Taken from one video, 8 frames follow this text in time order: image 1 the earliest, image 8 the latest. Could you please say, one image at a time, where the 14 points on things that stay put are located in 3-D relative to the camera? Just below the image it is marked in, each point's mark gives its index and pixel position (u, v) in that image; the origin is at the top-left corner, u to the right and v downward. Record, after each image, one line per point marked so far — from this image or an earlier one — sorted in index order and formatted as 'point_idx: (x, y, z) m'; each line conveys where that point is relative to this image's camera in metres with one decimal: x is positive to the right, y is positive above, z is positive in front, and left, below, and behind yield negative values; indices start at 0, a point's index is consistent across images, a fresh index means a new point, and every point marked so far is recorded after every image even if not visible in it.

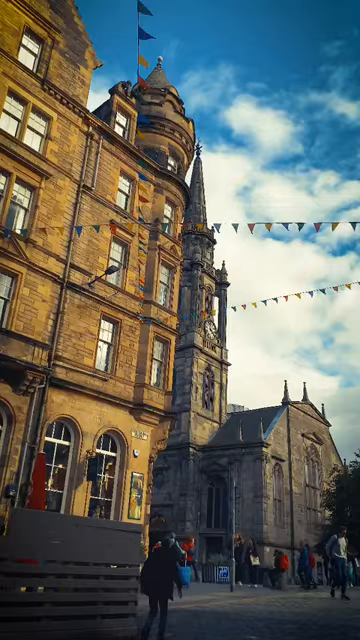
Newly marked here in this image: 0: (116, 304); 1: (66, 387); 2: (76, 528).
0: (-2.5, +0.6, +19.3) m
1: (-3.9, -2.3, +16.9) m
2: (-1.6, -3.6, +8.5) m
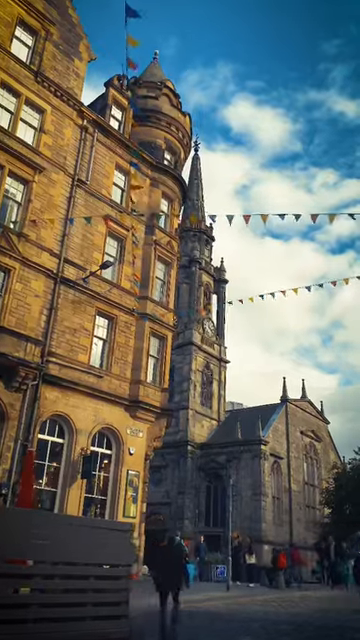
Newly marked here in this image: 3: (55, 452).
0: (-2.7, +0.8, +19.1) m
1: (-4.1, -2.2, +16.6) m
2: (-1.8, -3.5, +8.3) m
3: (-4.2, -4.4, +16.3) m
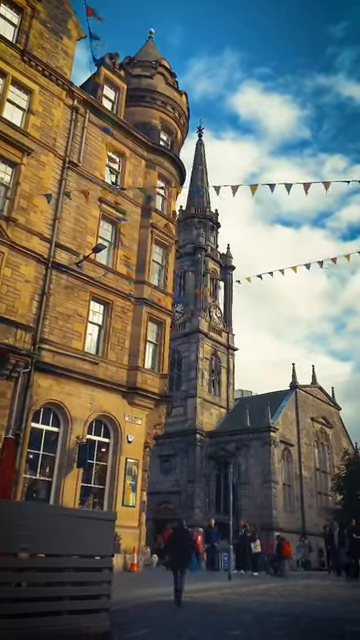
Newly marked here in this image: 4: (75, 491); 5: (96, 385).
0: (-2.8, +1.3, +18.5) m
1: (-4.2, -1.7, +16.2) m
2: (-2.0, -3.1, +7.8) m
3: (-4.2, -3.9, +15.9) m
4: (-3.4, -5.5, +15.8) m
5: (-3.0, -2.3, +17.3) m
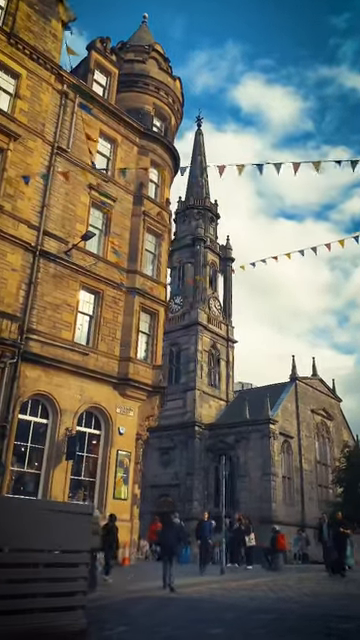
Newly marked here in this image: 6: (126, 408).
0: (-3.1, +1.7, +18.1) m
1: (-4.4, -1.4, +15.8) m
2: (-2.4, -2.9, +7.4) m
3: (-4.5, -3.6, +15.5) m
4: (-3.6, -5.2, +15.5) m
5: (-3.3, -2.0, +17.0) m
6: (-2.0, -3.2, +18.0) m
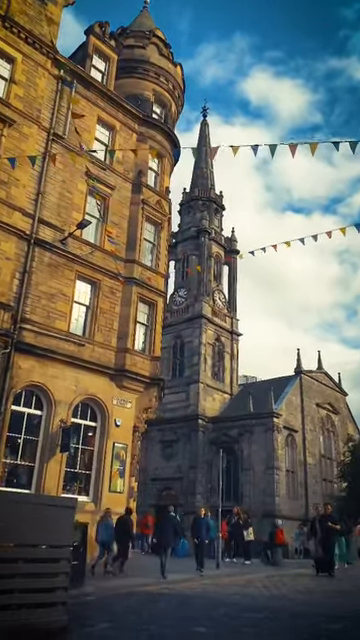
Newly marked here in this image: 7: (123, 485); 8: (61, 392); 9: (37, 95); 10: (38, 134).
0: (-3.2, +2.1, +17.8) m
1: (-4.6, -1.0, +15.5) m
2: (-2.6, -2.7, +7.1) m
3: (-4.6, -3.3, +15.3) m
4: (-3.8, -4.8, +15.2) m
5: (-3.4, -1.6, +16.7) m
6: (-2.1, -2.9, +17.7) m
7: (-2.0, -5.7, +16.9) m
8: (-3.9, -2.3, +15.9) m
9: (-5.2, +8.2, +18.0) m
10: (-5.1, +6.7, +17.6) m
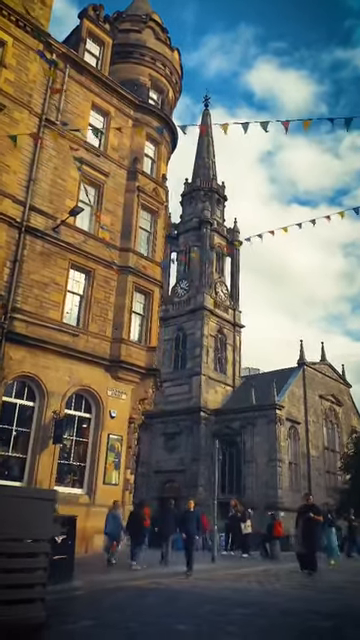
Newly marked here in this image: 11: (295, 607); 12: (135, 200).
0: (-3.3, +2.4, +17.4) m
1: (-4.7, -0.7, +15.2) m
2: (-2.8, -2.5, +6.8) m
3: (-4.8, -2.9, +15.0) m
4: (-3.9, -4.5, +15.0) m
5: (-3.5, -1.3, +16.3) m
6: (-2.2, -2.5, +17.4) m
7: (-2.1, -5.3, +16.6) m
8: (-4.0, -2.0, +15.6) m
9: (-5.4, +8.6, +17.5) m
10: (-5.3, +7.0, +17.1) m
11: (+1.8, -4.5, +7.7) m
12: (-1.8, +4.8, +19.6) m
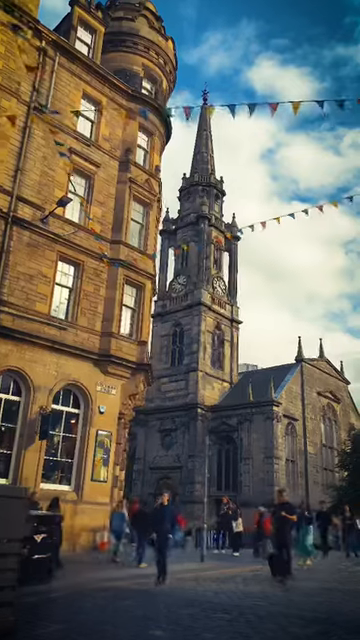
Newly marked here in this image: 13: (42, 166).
0: (-3.6, +2.7, +17.0) m
1: (-5.0, -0.5, +14.8) m
2: (-3.2, -2.3, +6.5) m
3: (-5.1, -2.7, +14.6) m
4: (-4.2, -4.3, +14.6) m
5: (-3.8, -1.0, +16.0) m
6: (-2.5, -2.3, +17.0) m
7: (-2.4, -5.1, +16.3) m
8: (-4.3, -1.8, +15.2) m
9: (-5.7, +8.8, +17.1) m
10: (-5.6, +7.3, +16.7) m
11: (+1.5, -4.3, +7.3) m
12: (-2.1, +5.1, +19.2) m
13: (-4.8, +5.3, +16.9) m
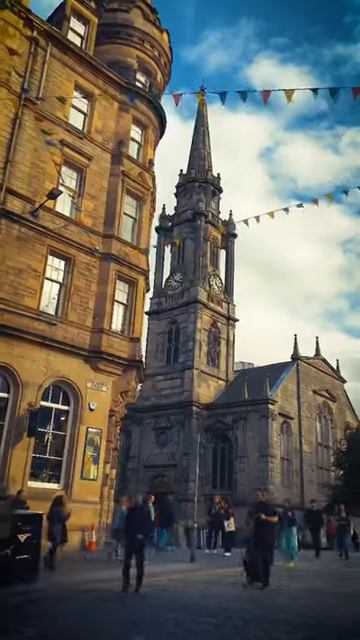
0: (-3.9, +2.8, +16.7) m
1: (-5.3, -0.3, +14.5) m
2: (-3.4, -2.2, +6.2) m
3: (-5.3, -2.6, +14.3) m
4: (-4.5, -4.2, +14.3) m
5: (-4.1, -0.9, +15.7) m
6: (-2.8, -2.2, +16.7) m
7: (-2.7, -5.0, +16.0) m
8: (-4.6, -1.6, +14.9) m
9: (-5.9, +9.0, +16.7) m
10: (-5.8, +7.4, +16.4) m
11: (+1.3, -4.2, +7.0) m
12: (-2.3, +5.2, +18.9) m
13: (-5.0, +5.5, +16.6) m
